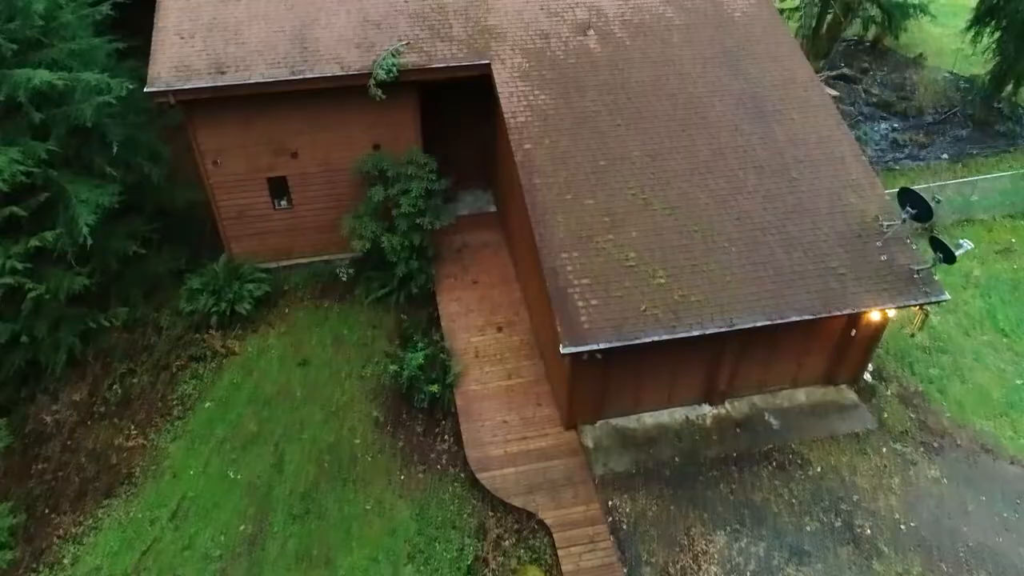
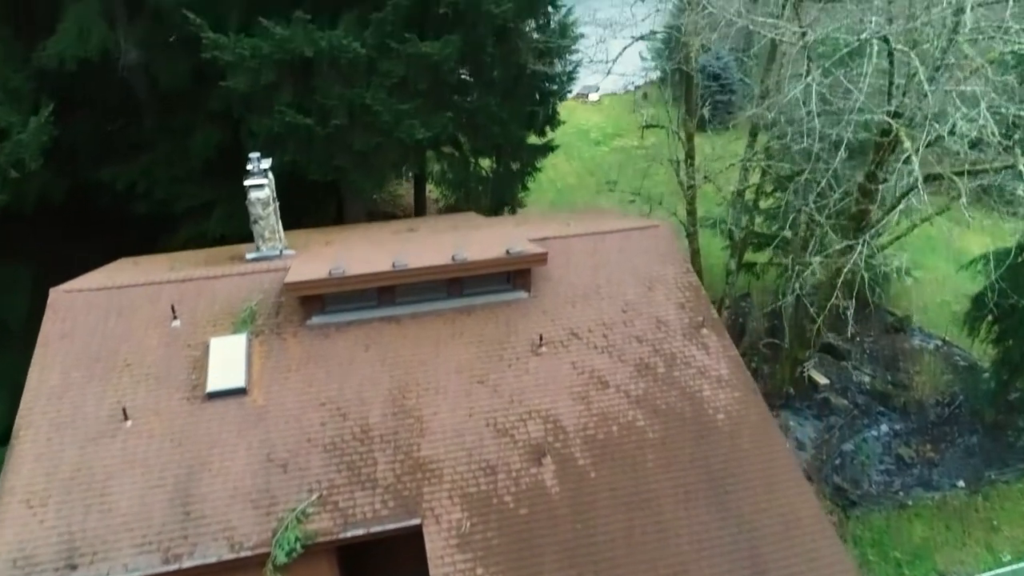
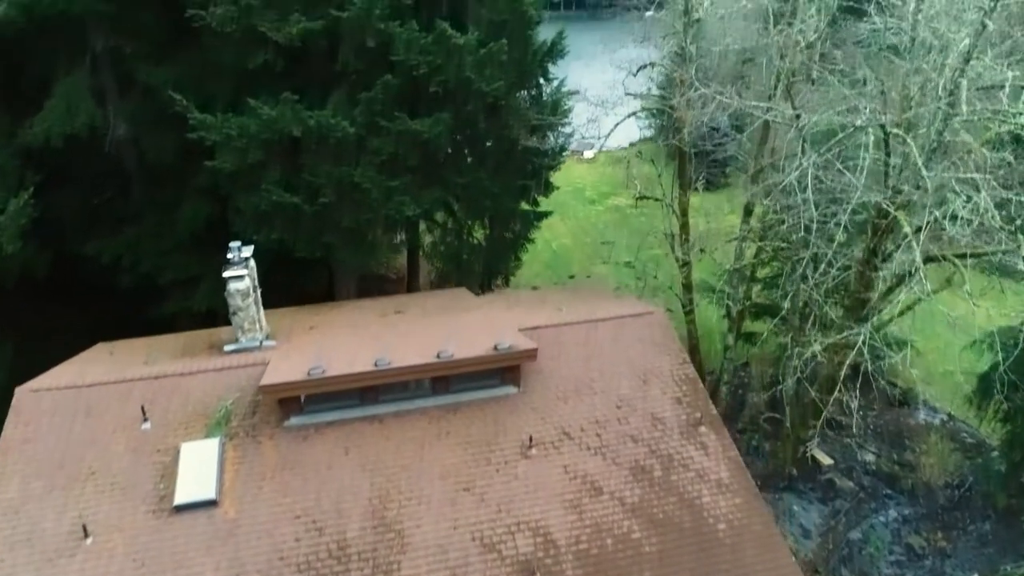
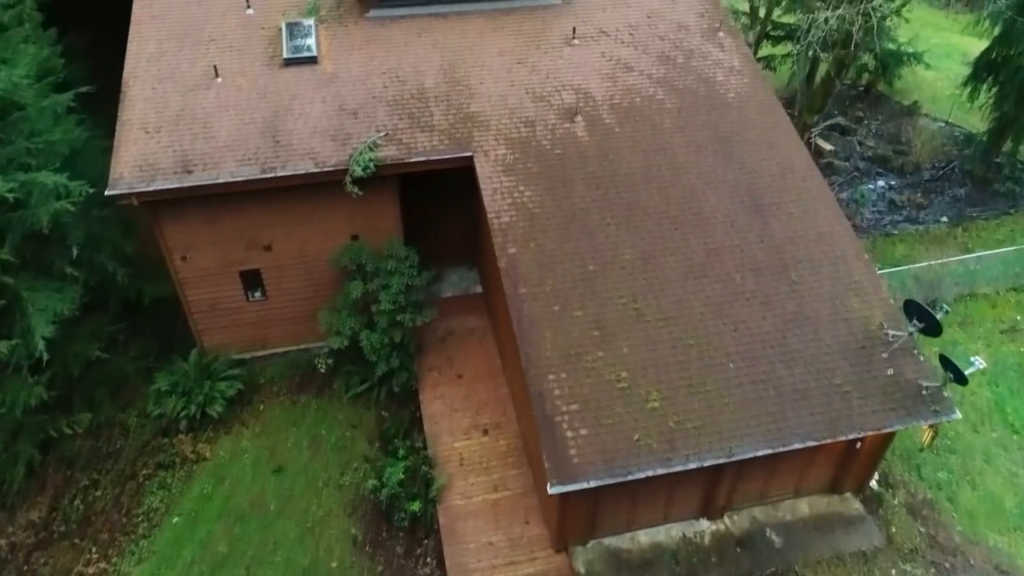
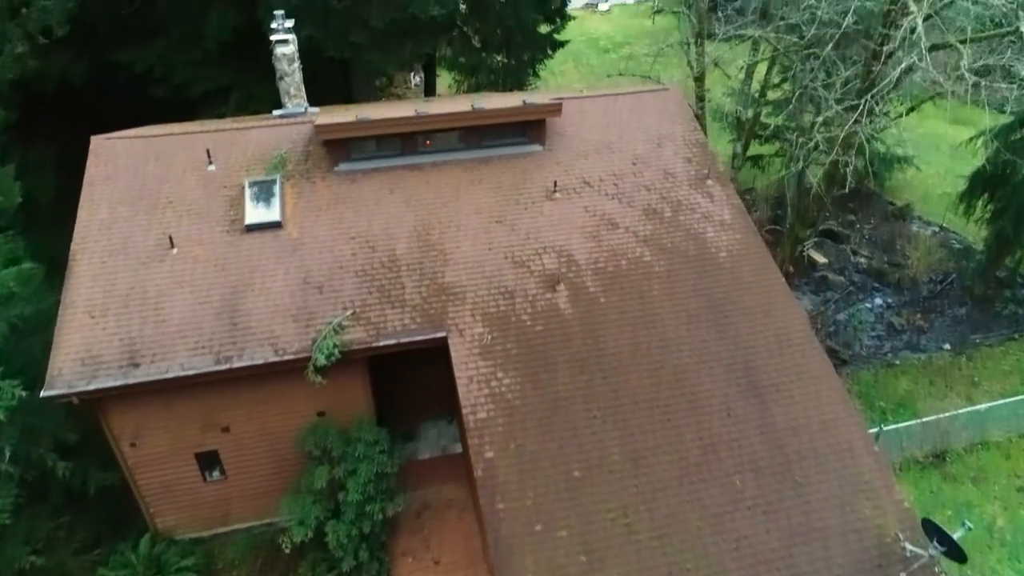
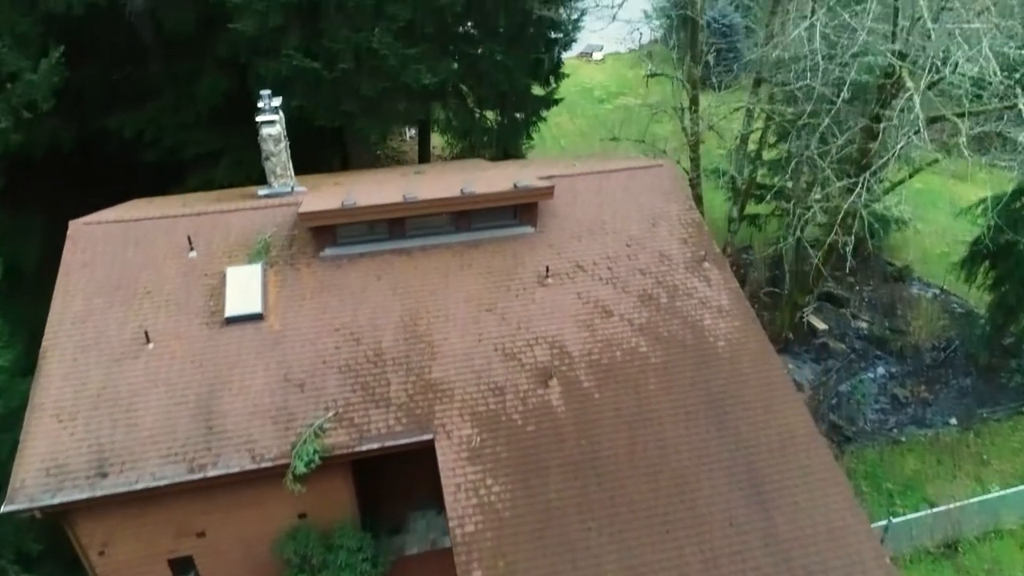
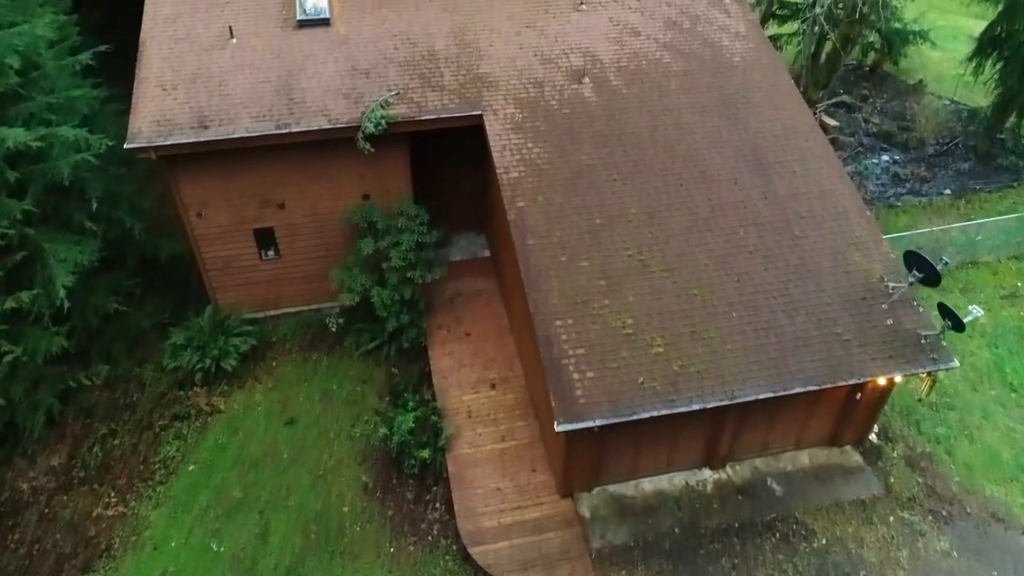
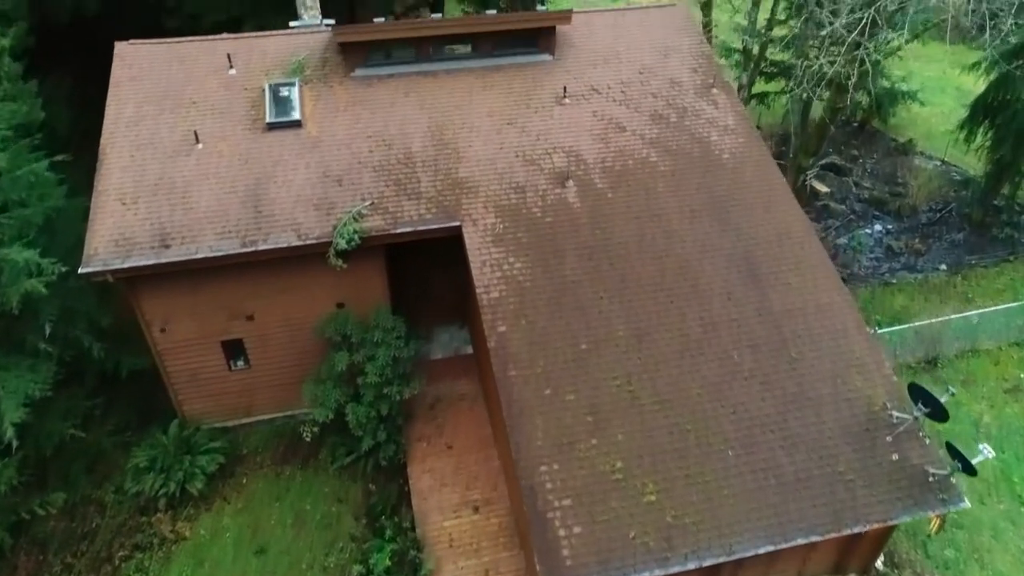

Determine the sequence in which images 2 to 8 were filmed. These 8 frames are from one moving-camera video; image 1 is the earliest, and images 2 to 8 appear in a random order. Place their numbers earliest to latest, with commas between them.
7, 4, 8, 5, 6, 2, 3
